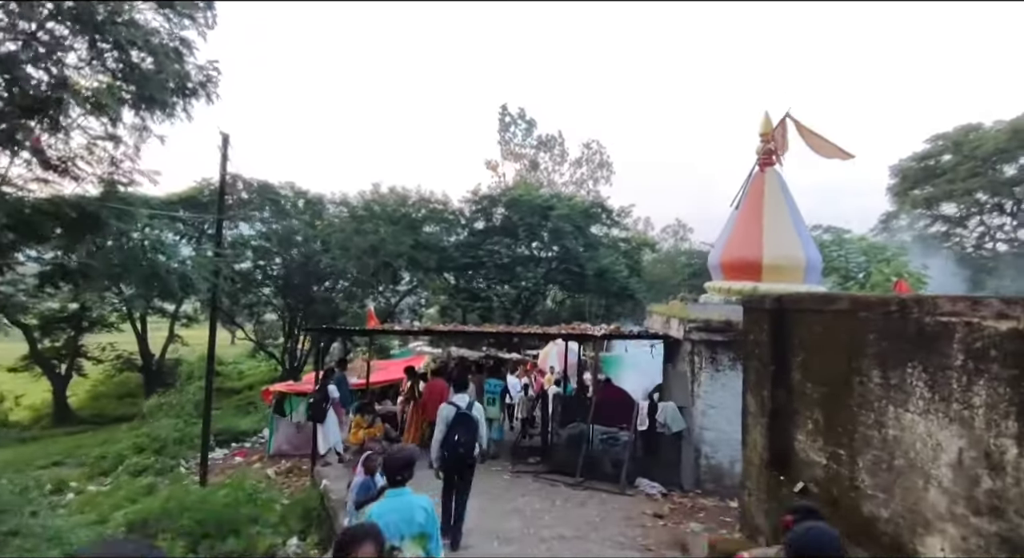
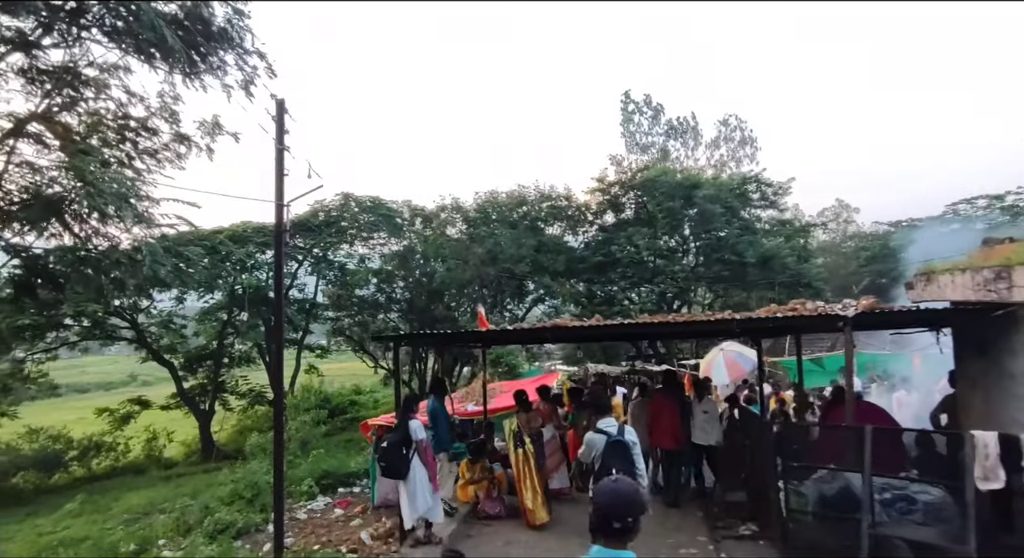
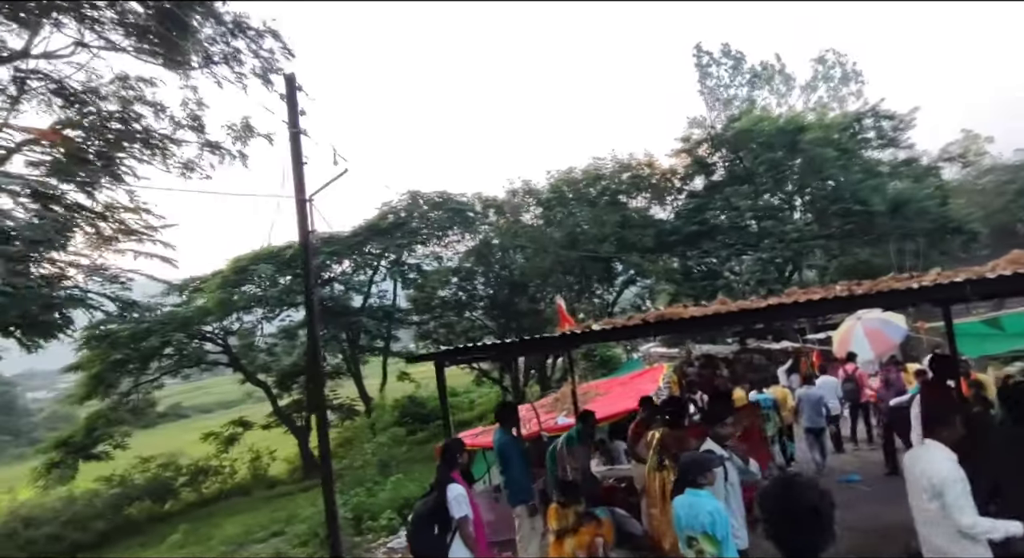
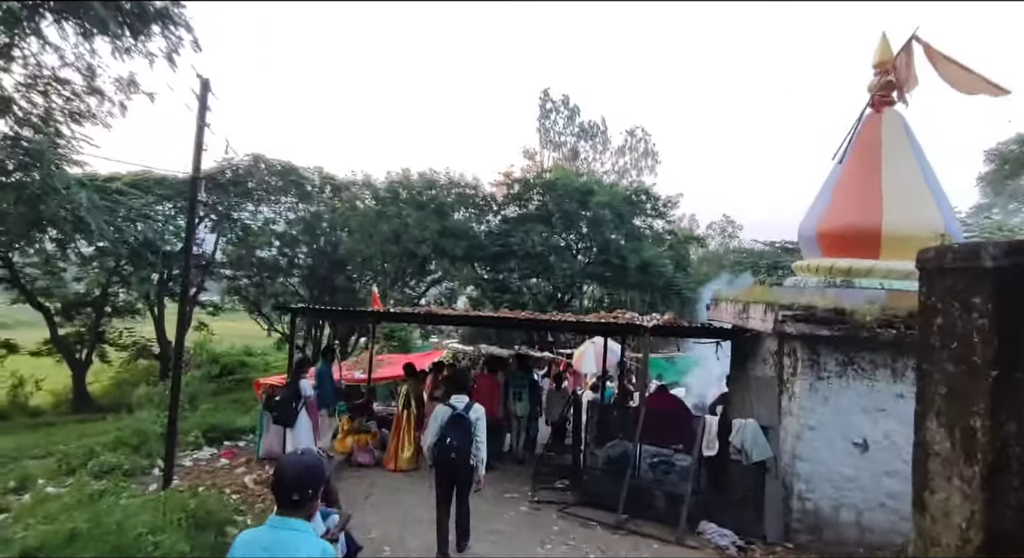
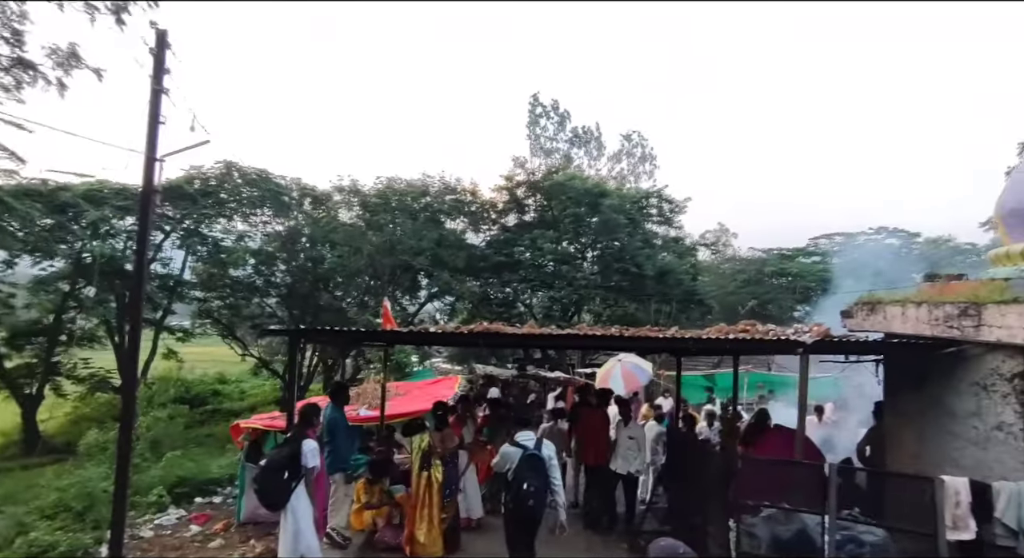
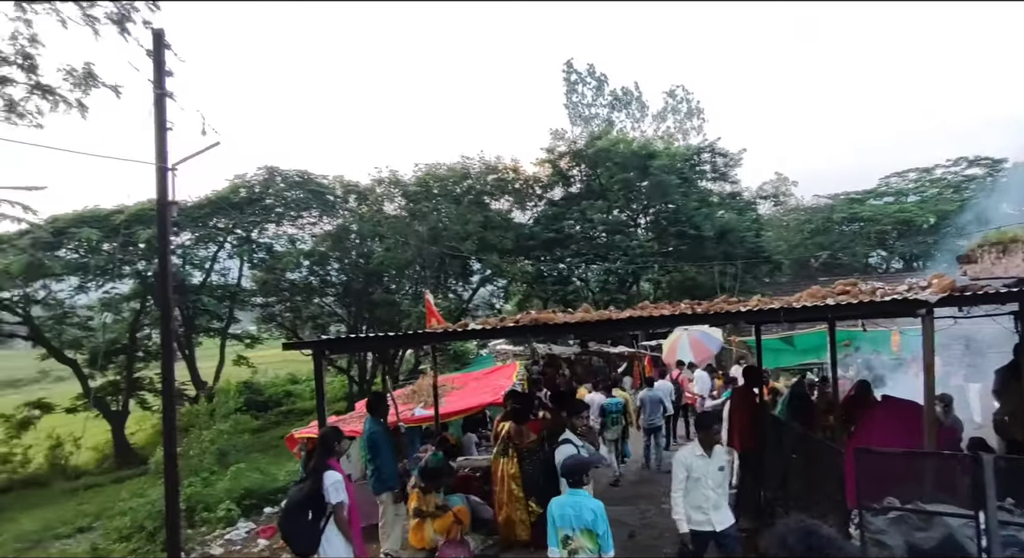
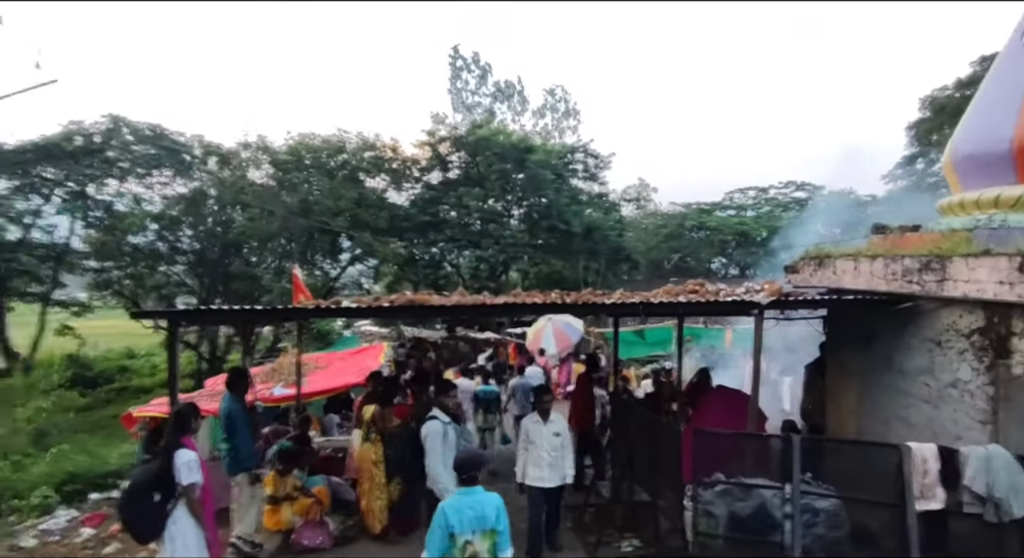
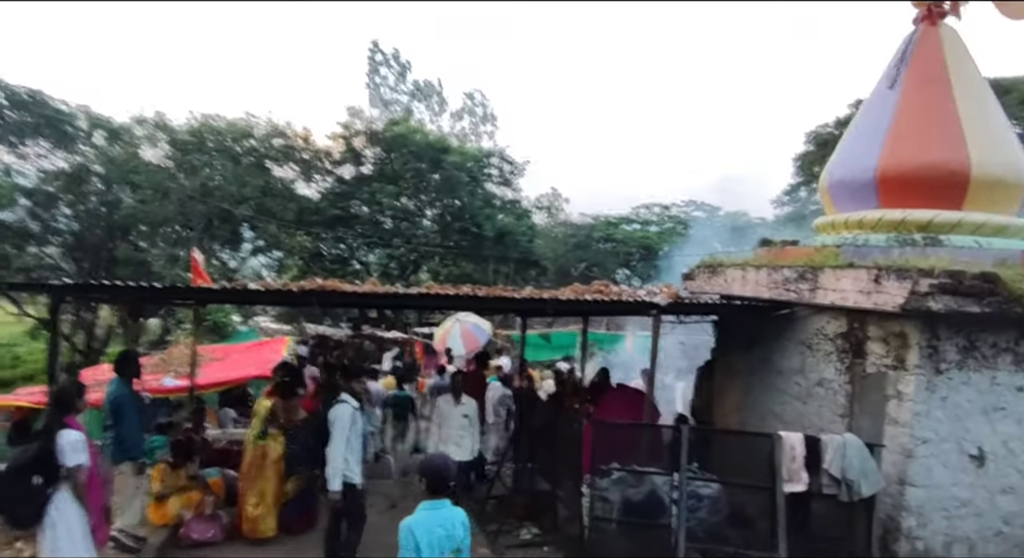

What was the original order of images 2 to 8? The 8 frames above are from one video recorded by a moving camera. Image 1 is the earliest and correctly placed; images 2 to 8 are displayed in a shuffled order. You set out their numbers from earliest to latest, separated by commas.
4, 2, 5, 8, 7, 6, 3
